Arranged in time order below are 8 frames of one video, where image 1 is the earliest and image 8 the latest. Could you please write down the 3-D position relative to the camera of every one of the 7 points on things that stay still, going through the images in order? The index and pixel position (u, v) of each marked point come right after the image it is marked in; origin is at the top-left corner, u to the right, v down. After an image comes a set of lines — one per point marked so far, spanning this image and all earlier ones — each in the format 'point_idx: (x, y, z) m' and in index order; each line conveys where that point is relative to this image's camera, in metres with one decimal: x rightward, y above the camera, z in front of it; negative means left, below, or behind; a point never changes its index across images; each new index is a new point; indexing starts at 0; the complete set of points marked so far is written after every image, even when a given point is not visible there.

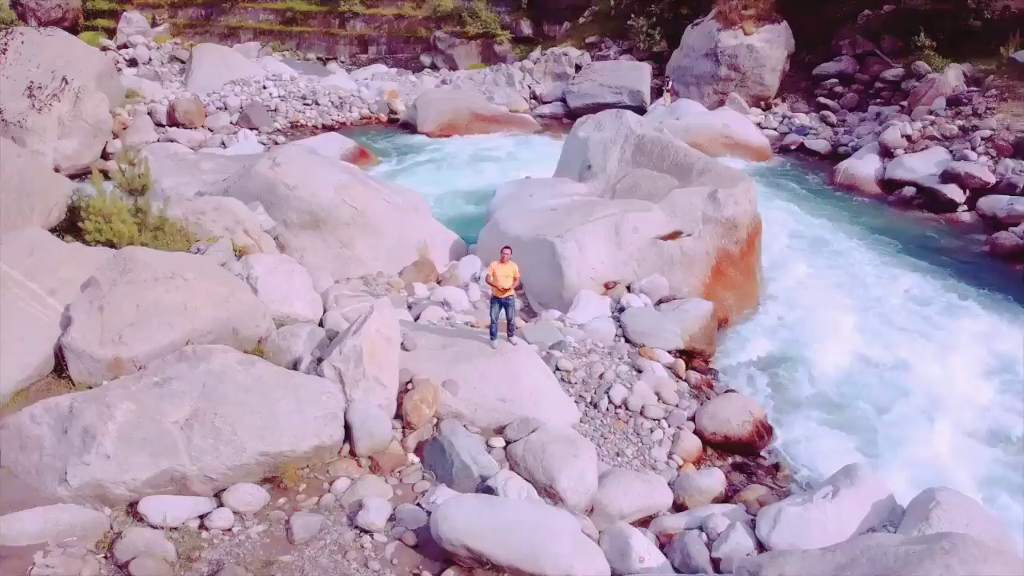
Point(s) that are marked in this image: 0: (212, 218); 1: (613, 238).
0: (-4.4, +1.0, +12.0) m
1: (+1.8, +0.9, +14.3) m
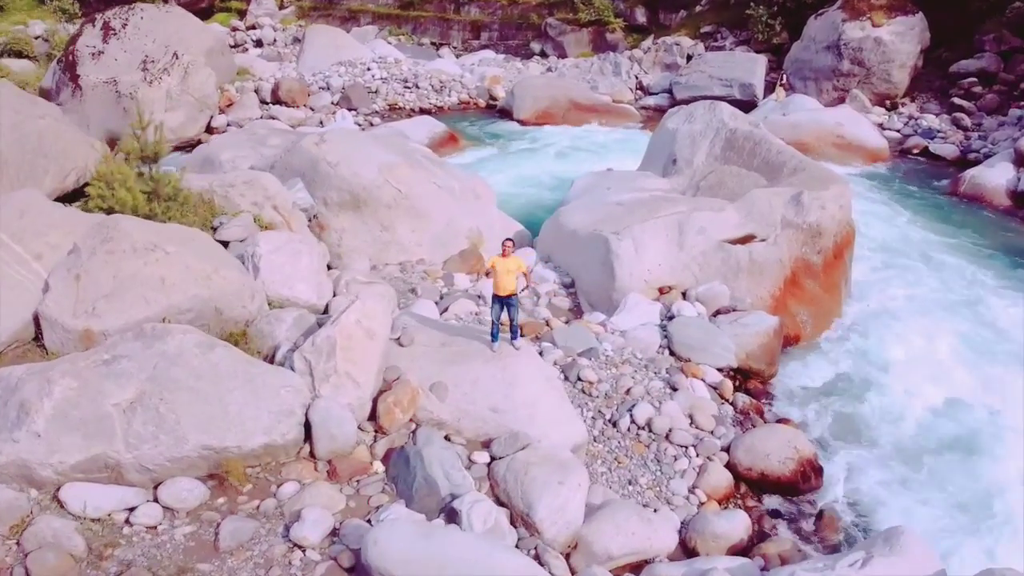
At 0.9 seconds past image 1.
0: (-3.9, +1.4, +11.6) m
1: (+2.6, +0.8, +12.9) m
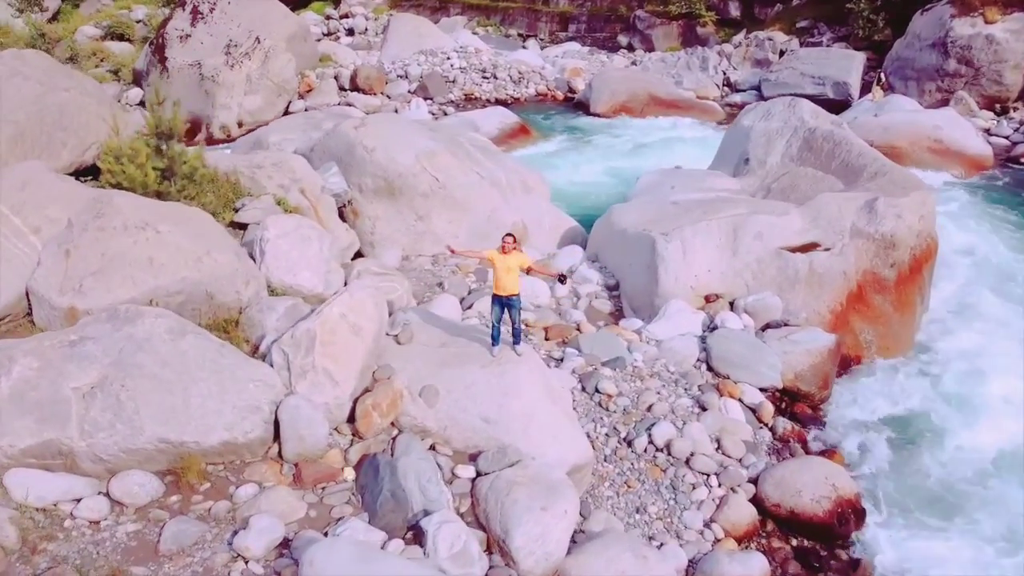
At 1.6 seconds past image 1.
0: (-3.4, +1.6, +11.3) m
1: (+3.2, +0.7, +11.9) m
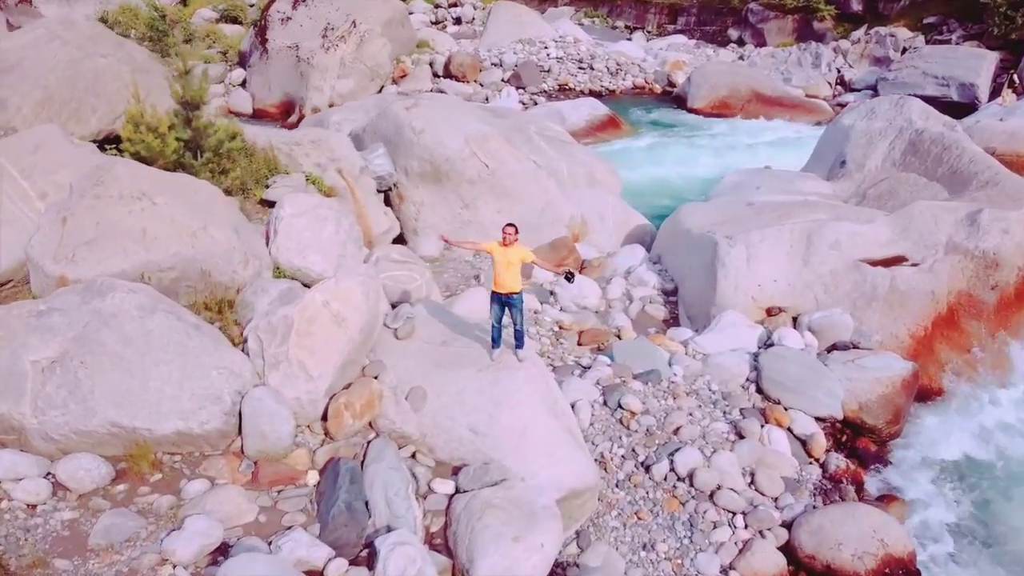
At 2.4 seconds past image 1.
0: (-2.7, +1.8, +10.9) m
1: (+3.7, +0.5, +10.6) m
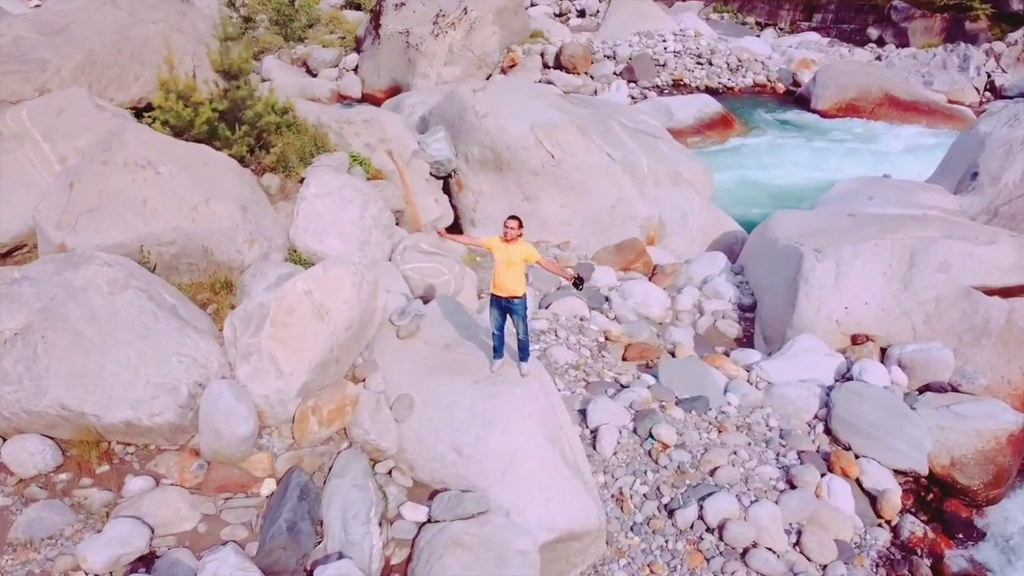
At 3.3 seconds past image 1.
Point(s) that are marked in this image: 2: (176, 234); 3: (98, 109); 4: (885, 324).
0: (-1.9, +2.0, +10.3) m
1: (+4.3, +0.2, +9.1) m
2: (-2.9, +0.5, +7.0) m
3: (-4.1, +1.8, +8.1) m
4: (+4.1, -0.4, +9.1) m
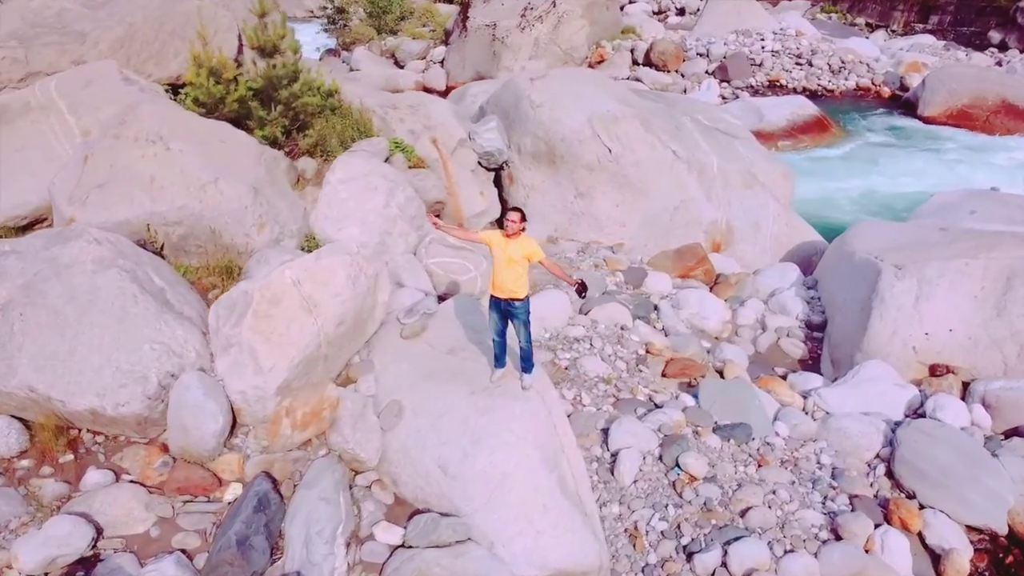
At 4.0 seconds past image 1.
0: (-1.3, +2.1, +9.8) m
1: (+4.7, -0.1, +8.0) m
2: (-2.7, +0.6, +6.6) m
3: (-3.7, +2.0, +7.9) m
4: (+4.5, -0.6, +7.9) m
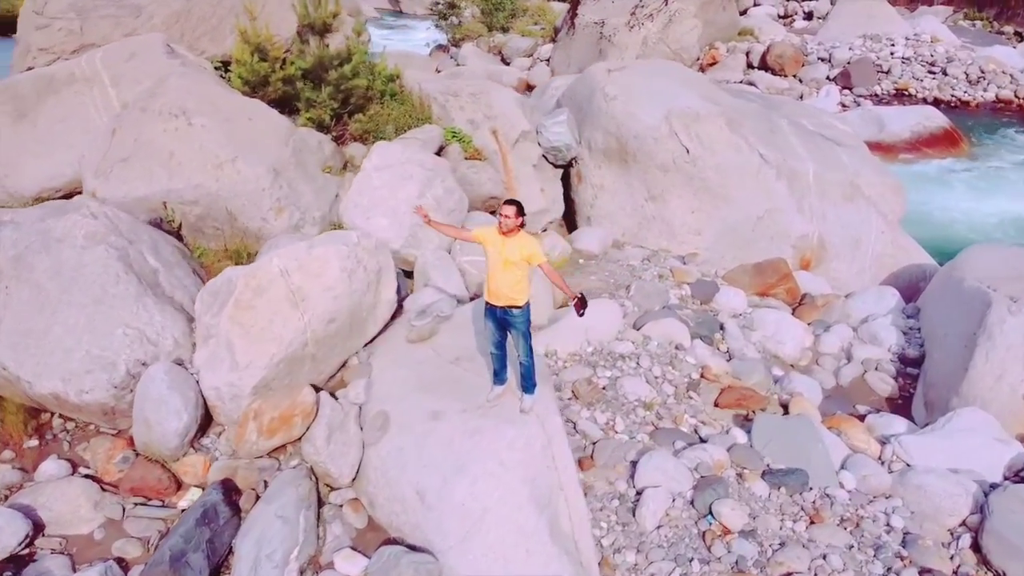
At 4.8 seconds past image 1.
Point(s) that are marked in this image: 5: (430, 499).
0: (-0.5, +2.1, +9.2) m
1: (+5.0, -0.4, +6.6) m
2: (-2.4, +0.7, +6.3) m
3: (-3.2, +2.2, +7.6) m
4: (+4.7, -1.0, +6.6) m
5: (-0.5, -1.1, +4.4) m
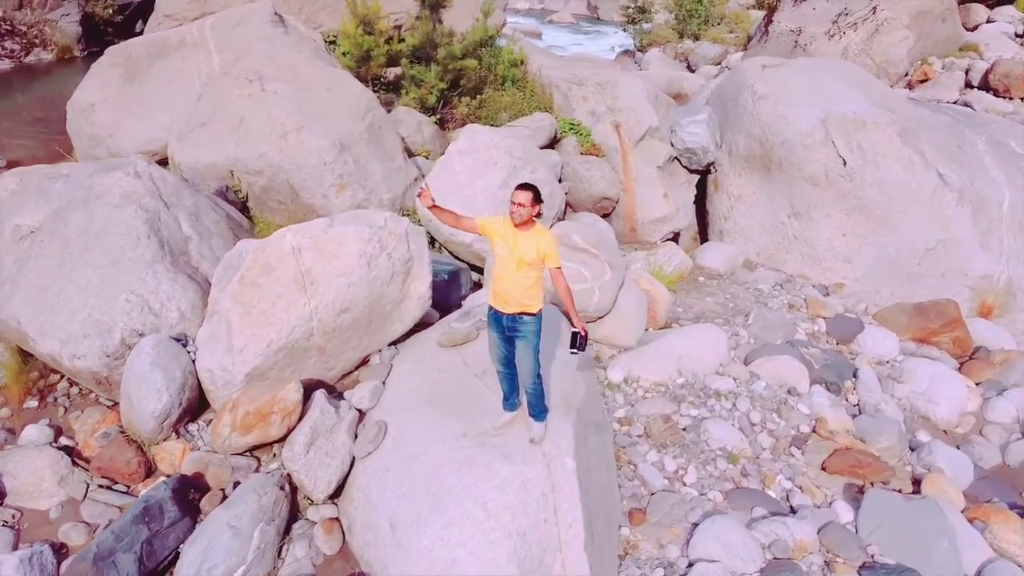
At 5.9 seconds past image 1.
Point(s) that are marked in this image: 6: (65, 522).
0: (+0.8, +2.0, +8.4) m
1: (+5.3, -1.0, +4.6) m
2: (-1.8, +0.9, +5.9) m
3: (-2.1, +2.4, +7.4) m
4: (+5.0, -1.5, +4.7) m
5: (-0.5, -1.1, +3.7) m
6: (-2.2, -1.1, +3.9) m
